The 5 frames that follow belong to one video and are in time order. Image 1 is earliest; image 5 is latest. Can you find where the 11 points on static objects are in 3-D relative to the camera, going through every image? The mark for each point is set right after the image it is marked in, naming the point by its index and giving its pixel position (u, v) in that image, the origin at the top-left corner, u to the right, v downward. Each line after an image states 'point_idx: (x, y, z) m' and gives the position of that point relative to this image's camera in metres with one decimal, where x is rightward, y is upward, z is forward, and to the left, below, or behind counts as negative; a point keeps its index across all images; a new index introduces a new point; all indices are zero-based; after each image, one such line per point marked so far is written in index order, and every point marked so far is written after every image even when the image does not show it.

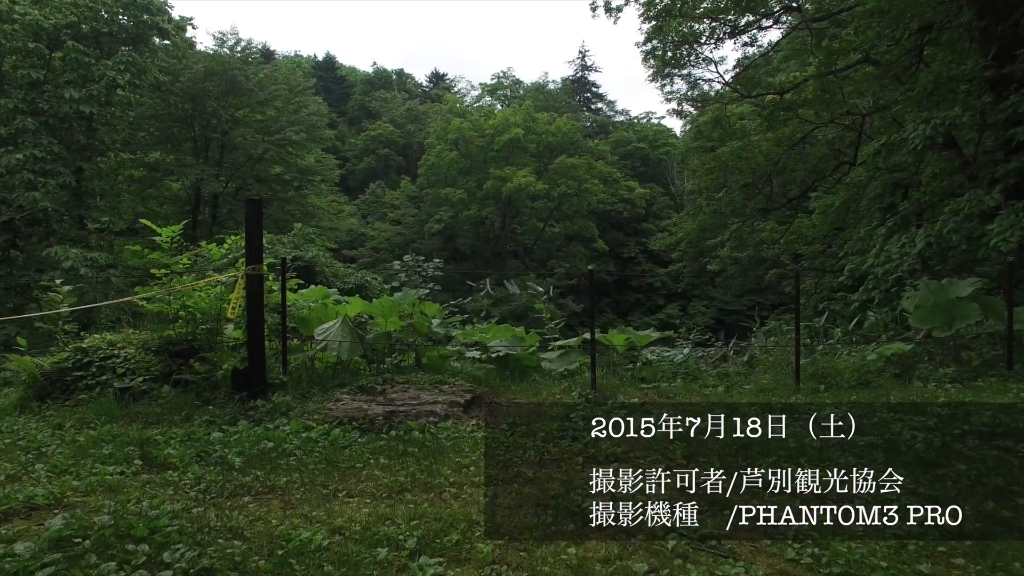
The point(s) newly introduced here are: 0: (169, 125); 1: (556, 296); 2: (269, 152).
0: (-7.2, +3.4, +13.3) m
1: (+1.4, -0.3, +19.9) m
2: (-5.4, +3.0, +14.0) m
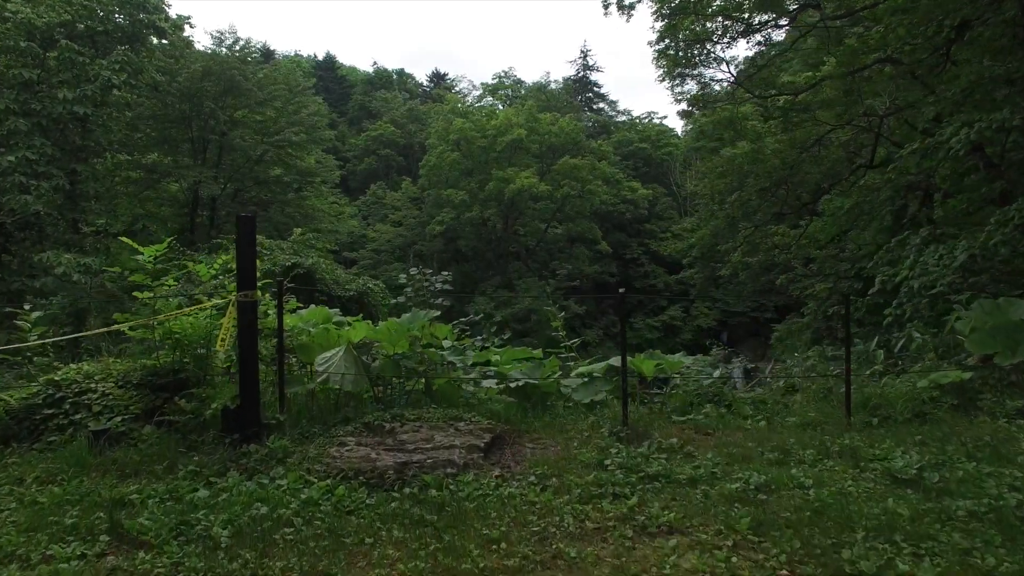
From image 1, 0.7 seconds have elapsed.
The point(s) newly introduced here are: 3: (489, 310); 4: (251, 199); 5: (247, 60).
0: (-7.2, +3.4, +13.1) m
1: (+1.4, -0.3, +19.7) m
2: (-5.3, +2.9, +13.7) m
3: (-0.7, -0.6, +17.4) m
4: (-5.9, +2.0, +14.1) m
5: (-5.9, +5.1, +14.0) m
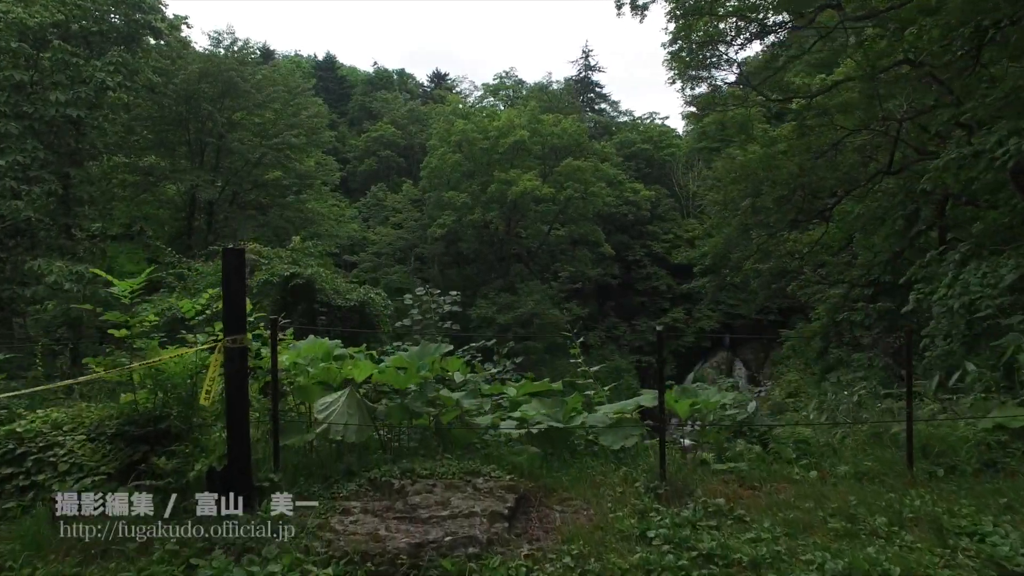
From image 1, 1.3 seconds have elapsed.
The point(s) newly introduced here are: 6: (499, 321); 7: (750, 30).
0: (-7.1, +3.3, +12.9) m
1: (+1.5, -0.4, +19.4) m
2: (-5.2, +2.8, +13.5) m
3: (-0.6, -0.7, +17.2) m
4: (-5.8, +1.9, +13.9) m
5: (-5.8, +5.0, +13.8) m
6: (-0.4, -0.9, +17.1) m
7: (+2.5, +2.7, +6.6) m
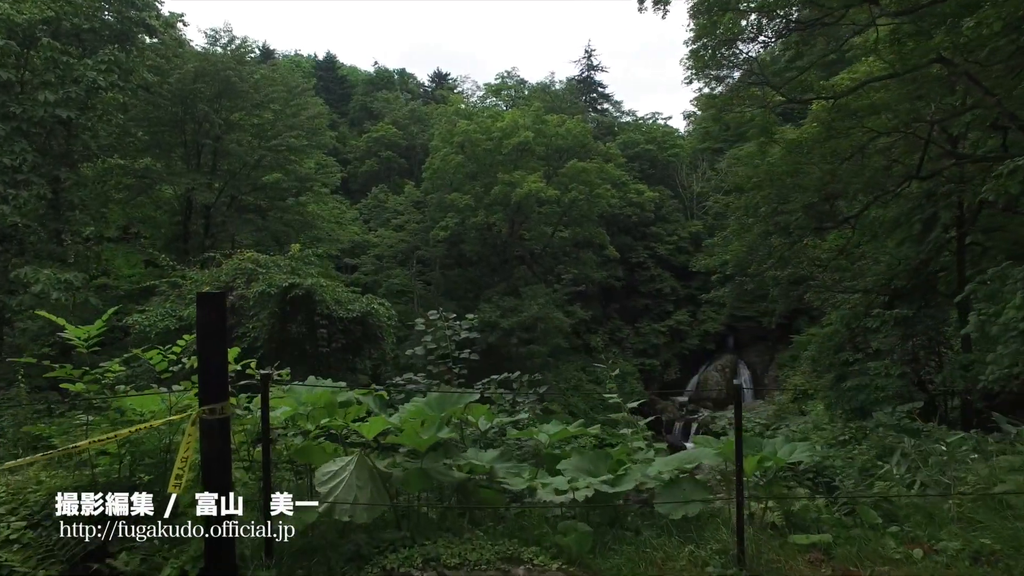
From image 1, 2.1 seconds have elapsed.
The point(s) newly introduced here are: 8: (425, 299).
0: (-7.0, +3.2, +12.5) m
1: (+1.6, -0.5, +19.1) m
2: (-5.1, +2.7, +13.2) m
3: (-0.5, -0.8, +16.8) m
4: (-5.7, +1.8, +13.5) m
5: (-5.7, +4.9, +13.4) m
6: (-0.2, -1.0, +16.8) m
7: (+2.6, +2.6, +6.3) m
8: (-2.6, -0.3, +18.9) m
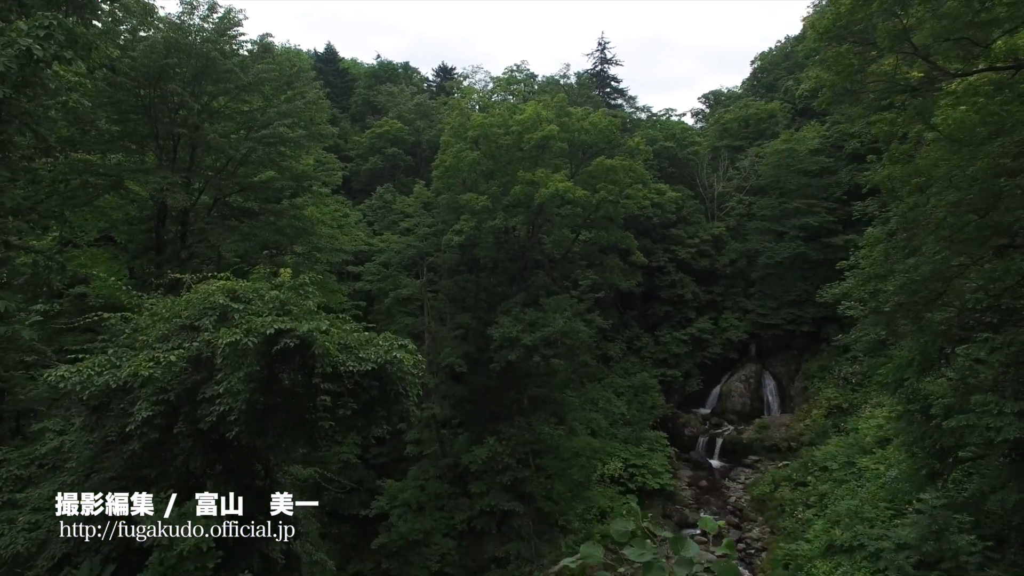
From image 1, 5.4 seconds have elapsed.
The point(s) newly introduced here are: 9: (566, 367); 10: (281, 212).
0: (-6.4, +2.9, +10.7) m
1: (+2.2, -0.8, +17.3) m
2: (-4.6, +2.4, +11.3) m
3: (+0.1, -1.1, +15.0) m
4: (-5.1, +1.5, +11.7) m
5: (-5.1, +4.6, +11.6) m
6: (+0.3, -1.3, +14.9) m
7: (+3.2, +2.3, +4.5) m
8: (-2.1, -0.6, +17.1) m
9: (+1.4, -1.9, +15.2) m
10: (-4.3, +1.5, +11.8) m
